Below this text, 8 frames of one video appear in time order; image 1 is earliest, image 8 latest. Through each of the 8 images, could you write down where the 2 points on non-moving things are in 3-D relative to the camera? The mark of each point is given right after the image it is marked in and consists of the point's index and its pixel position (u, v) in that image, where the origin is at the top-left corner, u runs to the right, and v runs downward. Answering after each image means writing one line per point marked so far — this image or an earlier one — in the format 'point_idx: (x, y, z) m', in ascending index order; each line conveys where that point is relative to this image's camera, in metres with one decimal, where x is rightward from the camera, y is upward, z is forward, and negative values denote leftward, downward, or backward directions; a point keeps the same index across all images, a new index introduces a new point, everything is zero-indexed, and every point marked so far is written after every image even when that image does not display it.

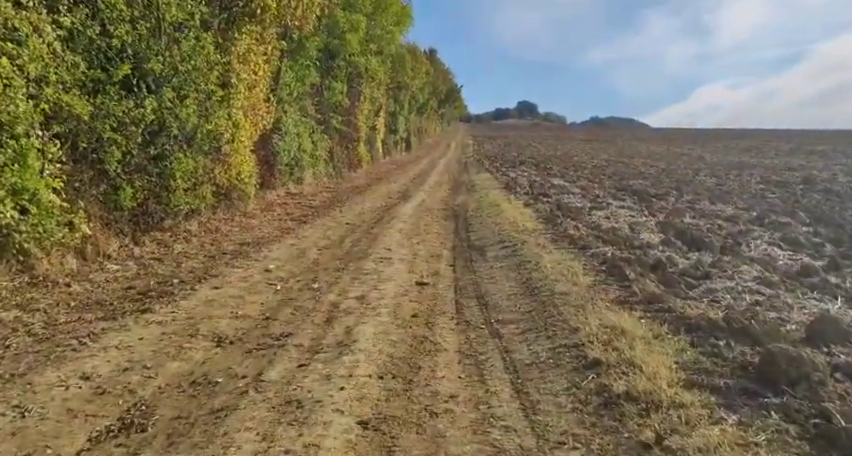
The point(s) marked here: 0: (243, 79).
0: (-4.7, +3.8, +17.5) m
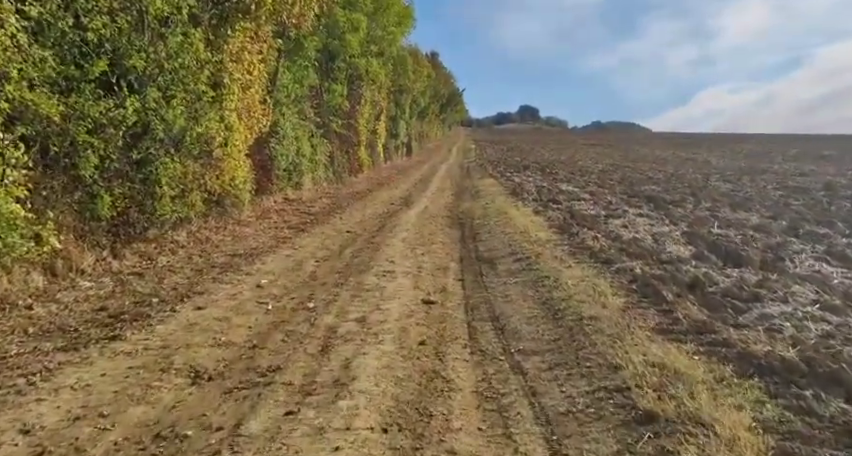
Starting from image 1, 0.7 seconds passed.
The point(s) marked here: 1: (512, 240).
0: (-4.5, +3.6, +16.5) m
1: (+1.7, -0.3, +14.1) m
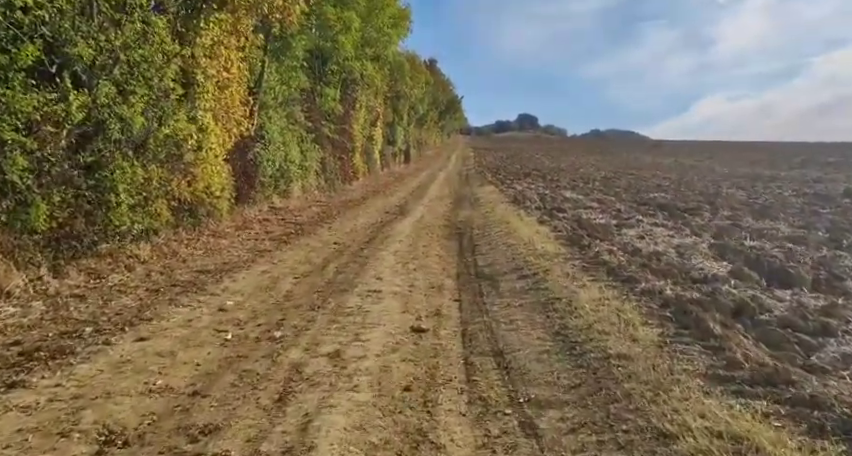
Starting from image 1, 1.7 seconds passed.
0: (-4.7, +3.3, +15.0) m
1: (+1.6, -0.5, +12.6) m
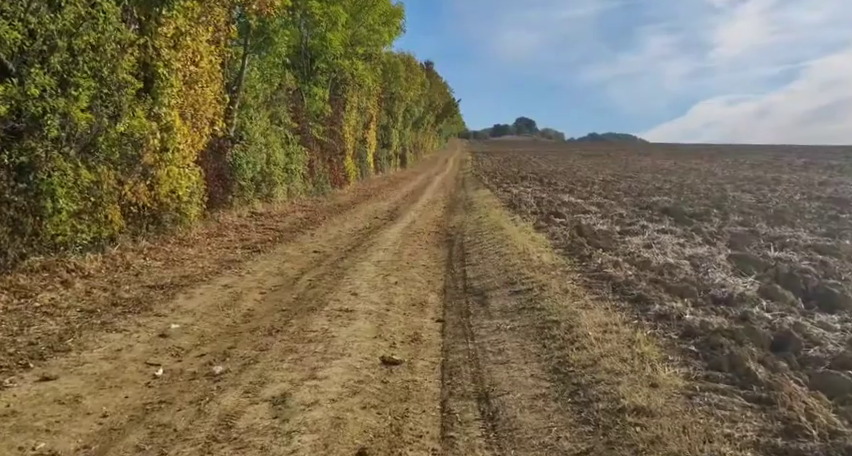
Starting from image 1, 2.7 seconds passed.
0: (-5.0, +3.2, +13.7) m
1: (+1.3, -0.6, +11.3) m
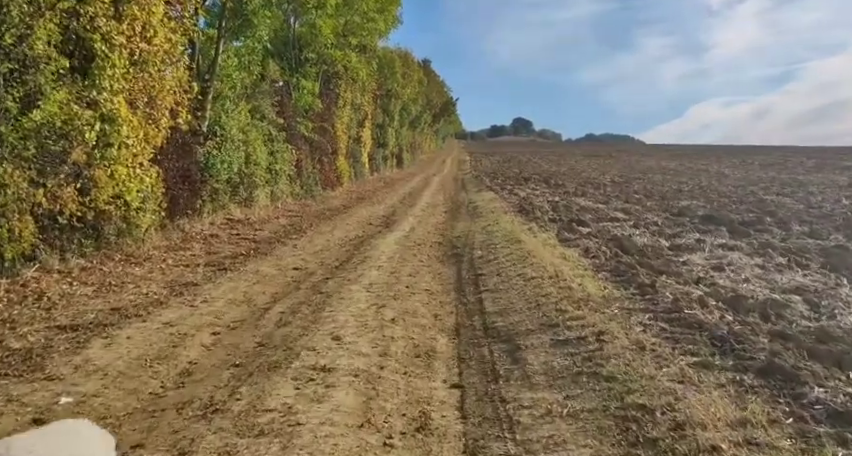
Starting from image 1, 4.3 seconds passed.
0: (-4.9, +2.9, +11.0) m
1: (+1.4, -0.8, +8.6) m
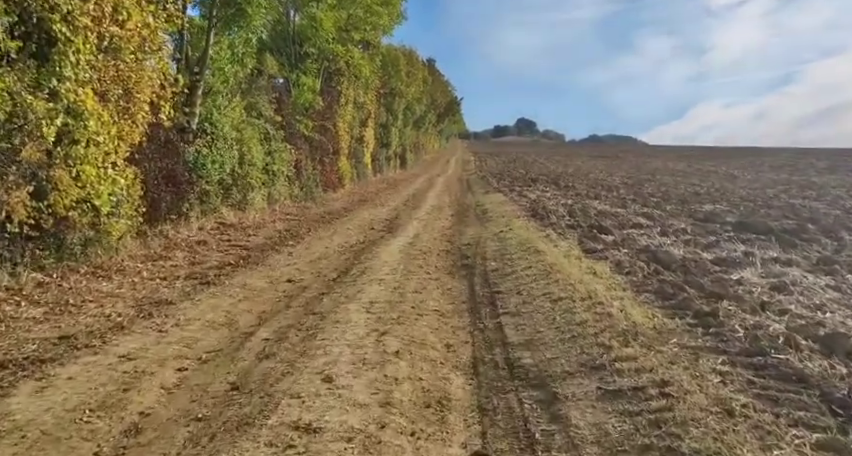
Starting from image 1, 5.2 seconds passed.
0: (-4.8, +2.8, +9.6) m
1: (+1.5, -1.0, +7.1) m
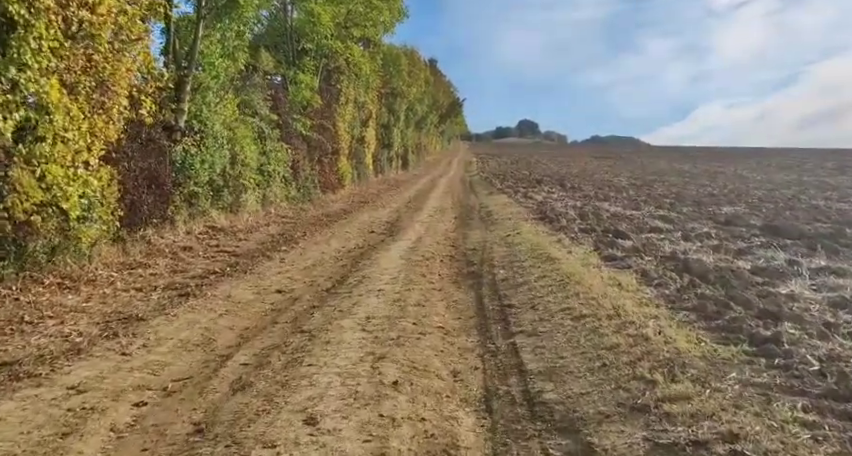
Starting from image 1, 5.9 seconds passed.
0: (-4.7, +2.7, +8.6) m
1: (+1.6, -1.1, +6.1) m
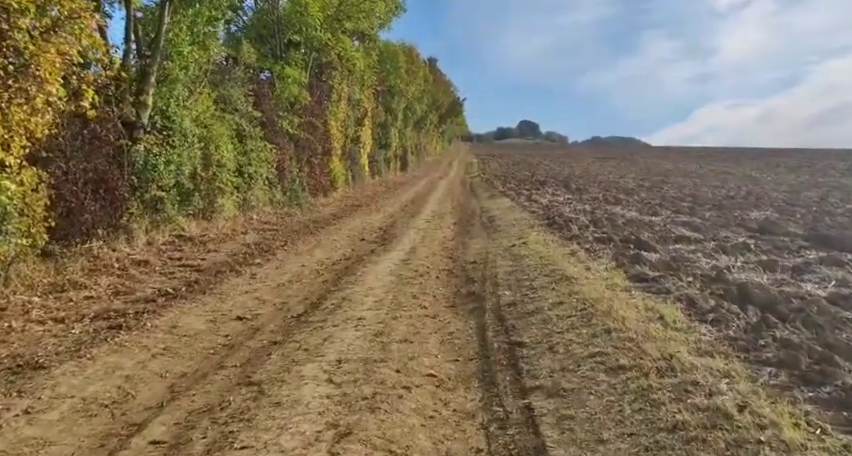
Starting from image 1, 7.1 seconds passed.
0: (-4.9, +2.5, +6.6) m
1: (+1.4, -1.2, +4.2) m
